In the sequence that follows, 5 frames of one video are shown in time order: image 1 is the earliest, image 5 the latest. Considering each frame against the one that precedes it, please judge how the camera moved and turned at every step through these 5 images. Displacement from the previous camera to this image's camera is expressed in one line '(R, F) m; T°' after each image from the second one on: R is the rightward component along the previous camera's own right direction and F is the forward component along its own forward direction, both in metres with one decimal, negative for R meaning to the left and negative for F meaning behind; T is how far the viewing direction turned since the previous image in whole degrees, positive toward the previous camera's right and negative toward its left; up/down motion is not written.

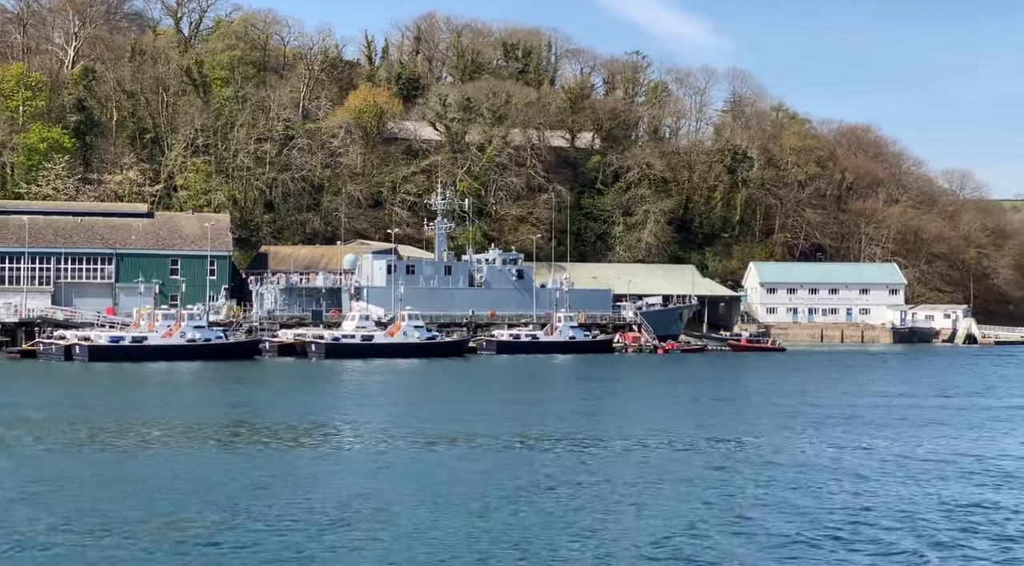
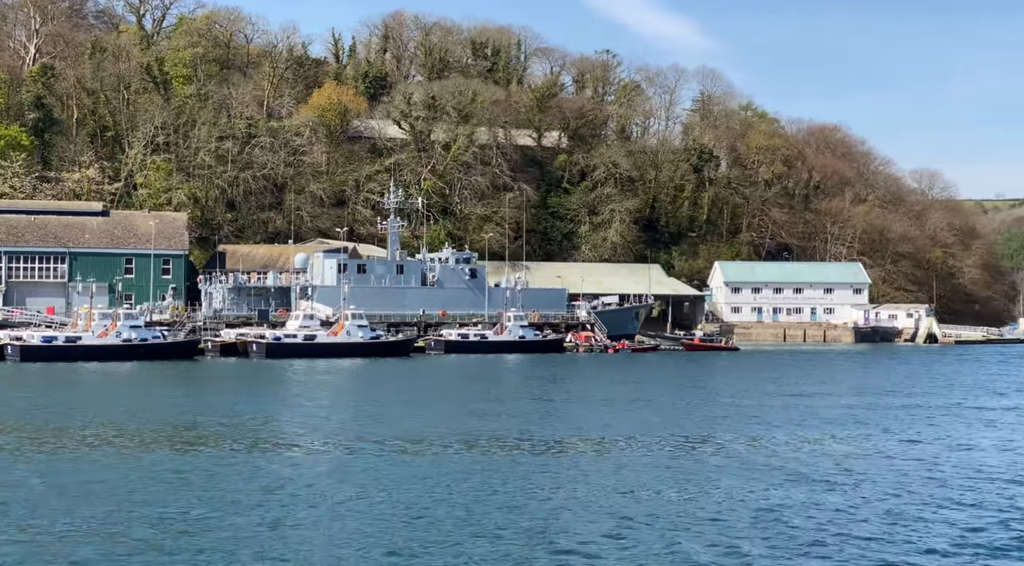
(+1.2, +0.3) m; +1°
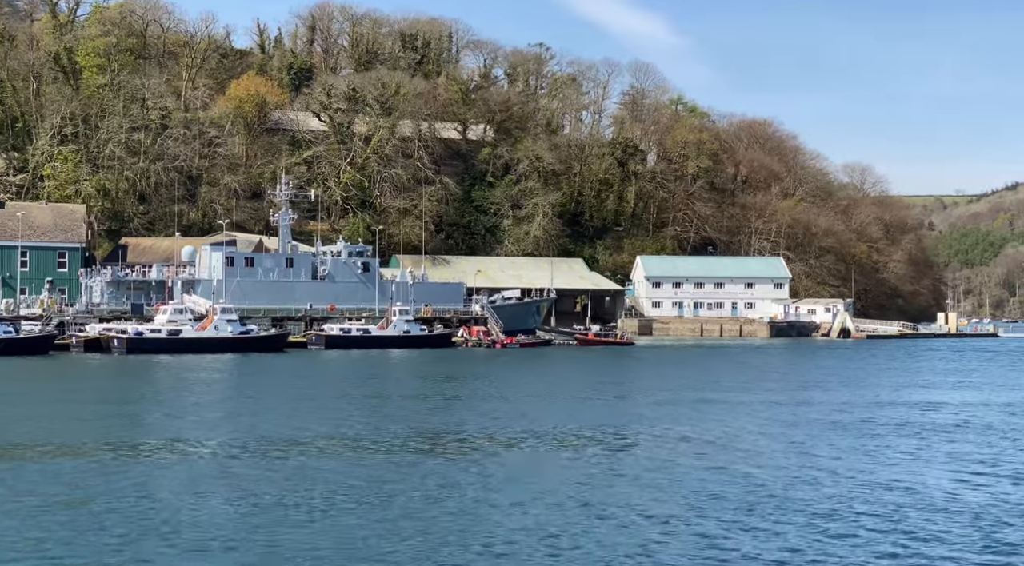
(+2.7, +0.8) m; +2°
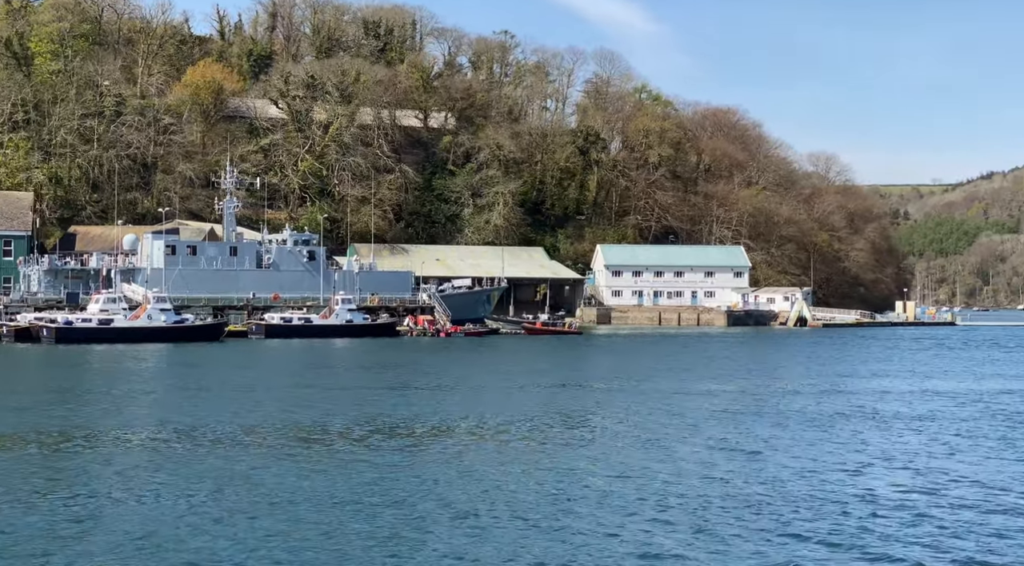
(+1.2, +0.4) m; +1°
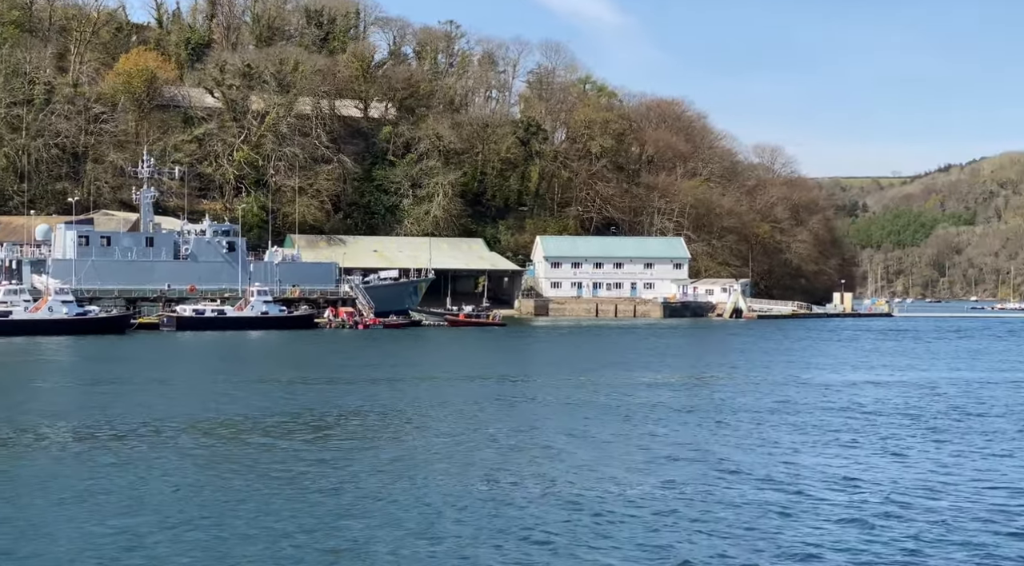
(+1.5, +0.6) m; +2°
